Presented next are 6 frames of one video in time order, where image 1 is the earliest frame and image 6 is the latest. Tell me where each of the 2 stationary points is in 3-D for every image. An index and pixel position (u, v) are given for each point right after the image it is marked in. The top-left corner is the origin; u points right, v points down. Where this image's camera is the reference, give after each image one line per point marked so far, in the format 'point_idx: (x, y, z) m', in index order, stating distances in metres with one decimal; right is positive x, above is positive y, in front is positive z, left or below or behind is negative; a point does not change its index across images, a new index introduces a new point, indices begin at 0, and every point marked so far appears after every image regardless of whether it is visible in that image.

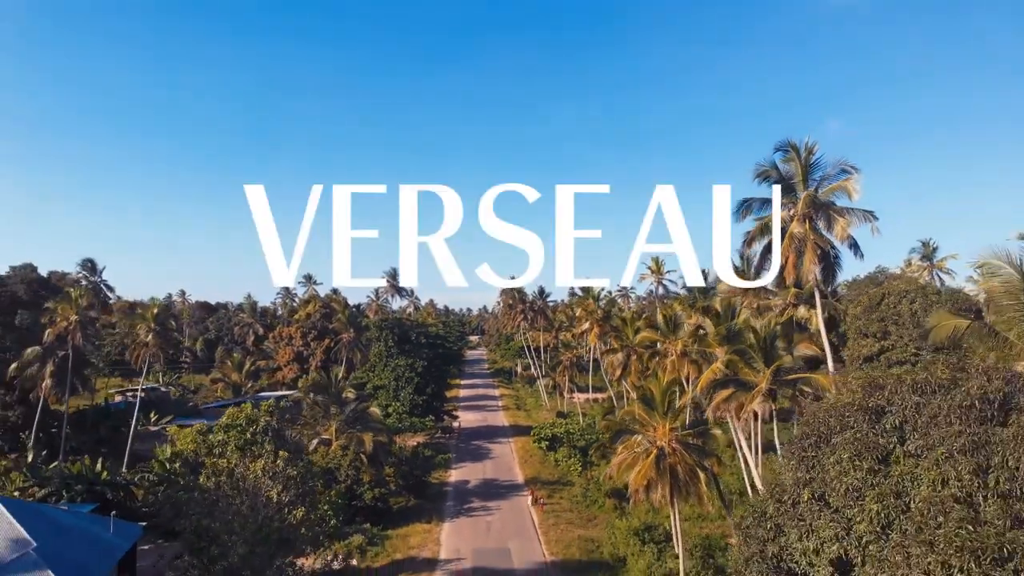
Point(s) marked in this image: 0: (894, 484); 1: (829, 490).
0: (+4.2, -2.2, +6.8) m
1: (+3.7, -2.4, +7.4) m
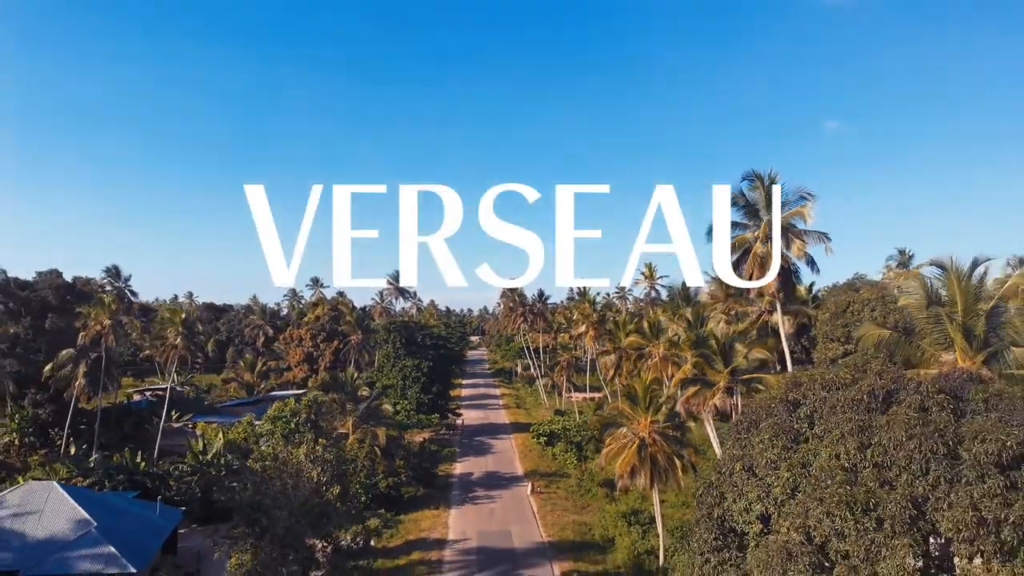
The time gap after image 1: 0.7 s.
0: (+4.2, -2.5, +8.9) m
1: (+3.8, -2.7, +9.6) m
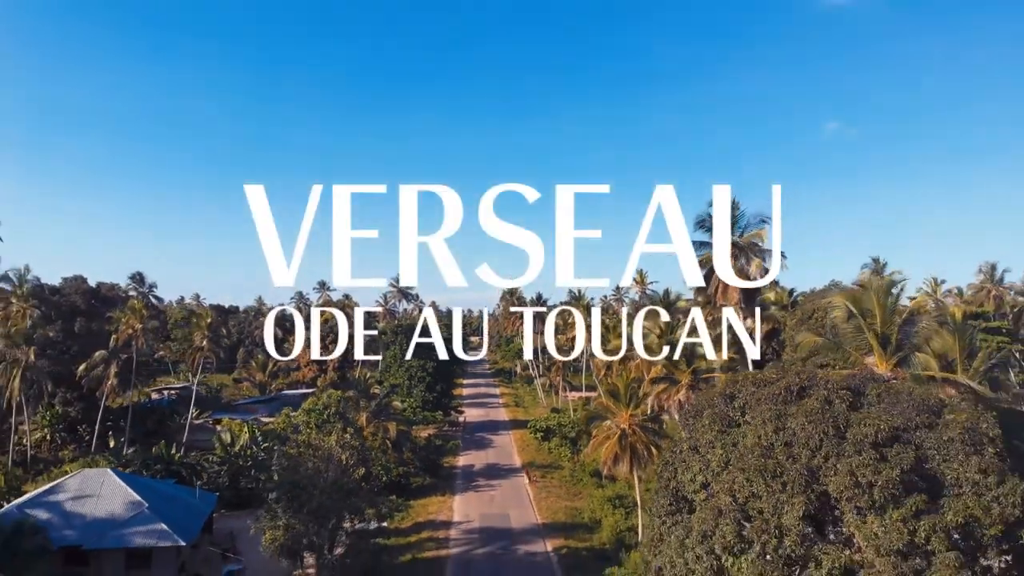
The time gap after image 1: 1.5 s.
0: (+4.1, -2.8, +11.5) m
1: (+3.7, -3.1, +12.1) m
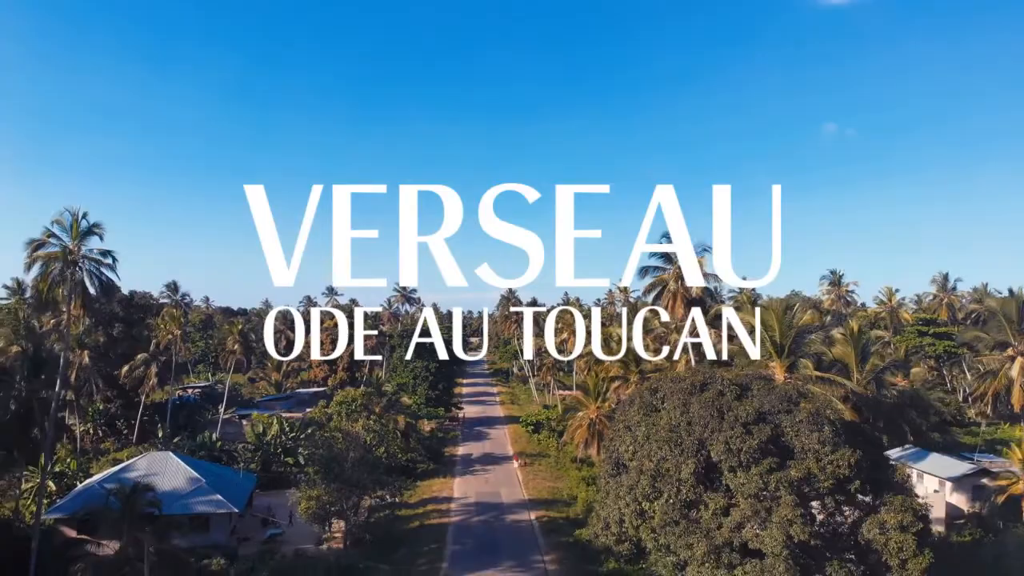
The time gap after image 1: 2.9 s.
0: (+3.7, -3.5, +16.0) m
1: (+3.3, -3.7, +16.6) m
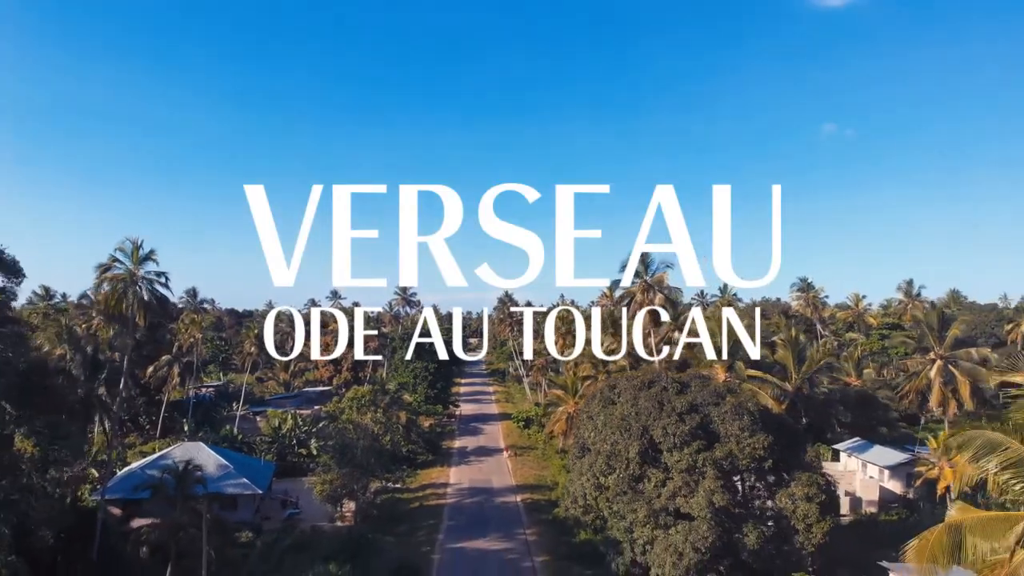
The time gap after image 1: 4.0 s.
0: (+3.2, -4.0, +19.5) m
1: (+2.8, -4.2, +20.2) m
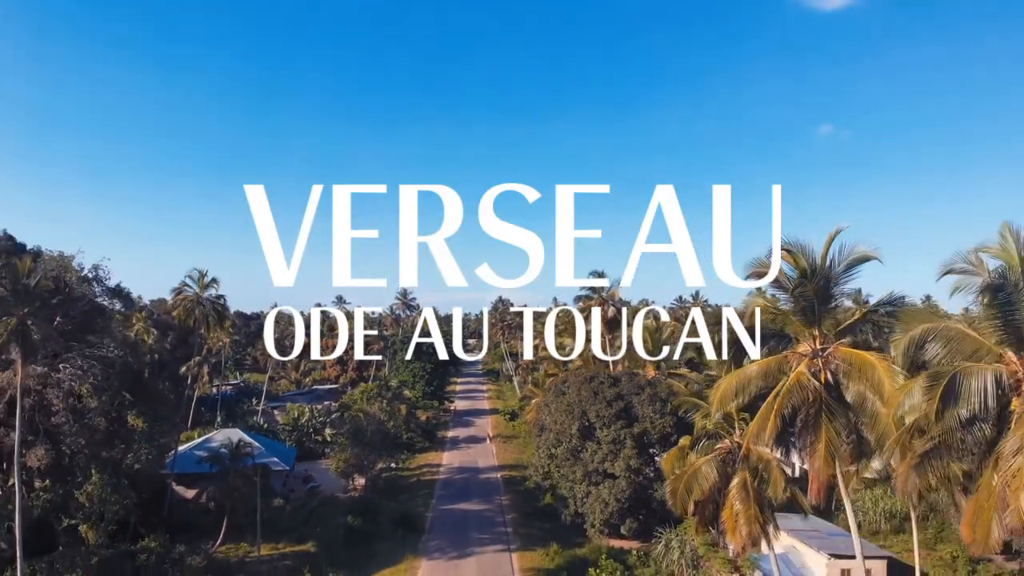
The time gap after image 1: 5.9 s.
0: (+2.1, -4.8, +25.8) m
1: (+1.7, -5.0, +26.4) m
